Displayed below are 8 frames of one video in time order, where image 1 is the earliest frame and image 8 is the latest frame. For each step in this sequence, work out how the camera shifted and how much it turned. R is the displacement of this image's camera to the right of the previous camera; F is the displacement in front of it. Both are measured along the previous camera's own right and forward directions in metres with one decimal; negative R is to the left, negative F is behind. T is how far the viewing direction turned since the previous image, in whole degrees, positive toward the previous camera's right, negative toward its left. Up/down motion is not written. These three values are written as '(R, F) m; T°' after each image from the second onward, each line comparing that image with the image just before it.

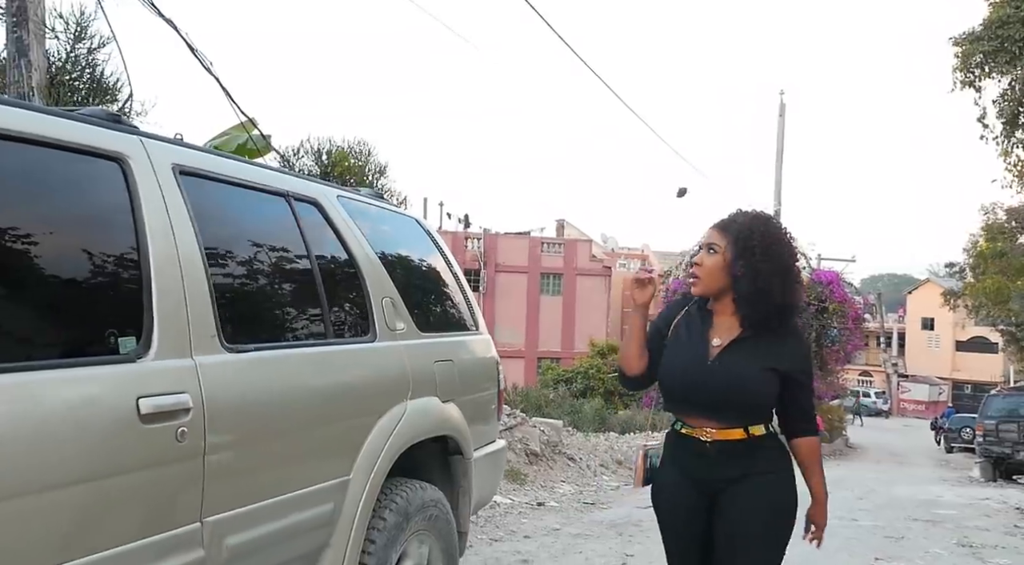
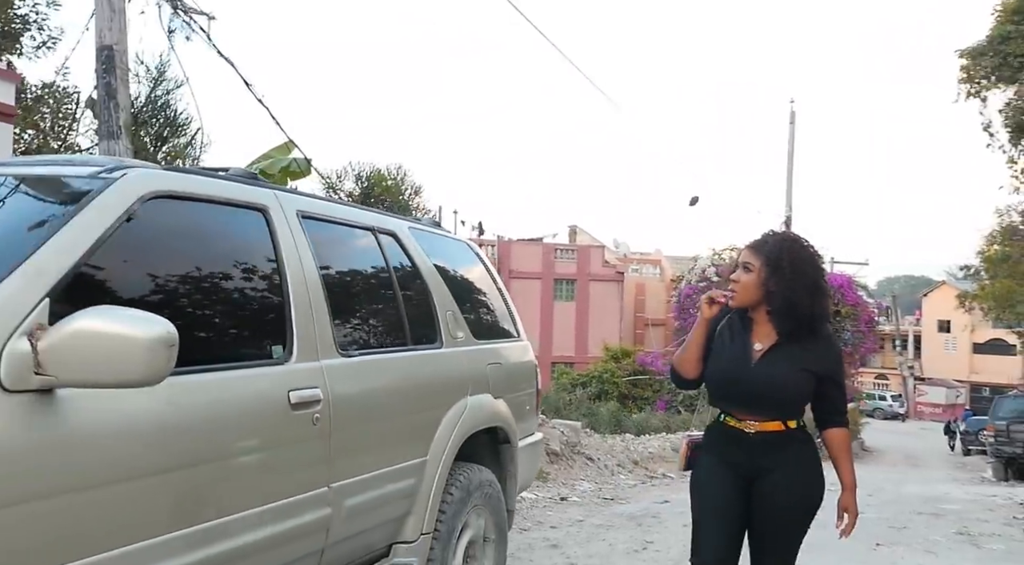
(-0.1, -0.7) m; -1°
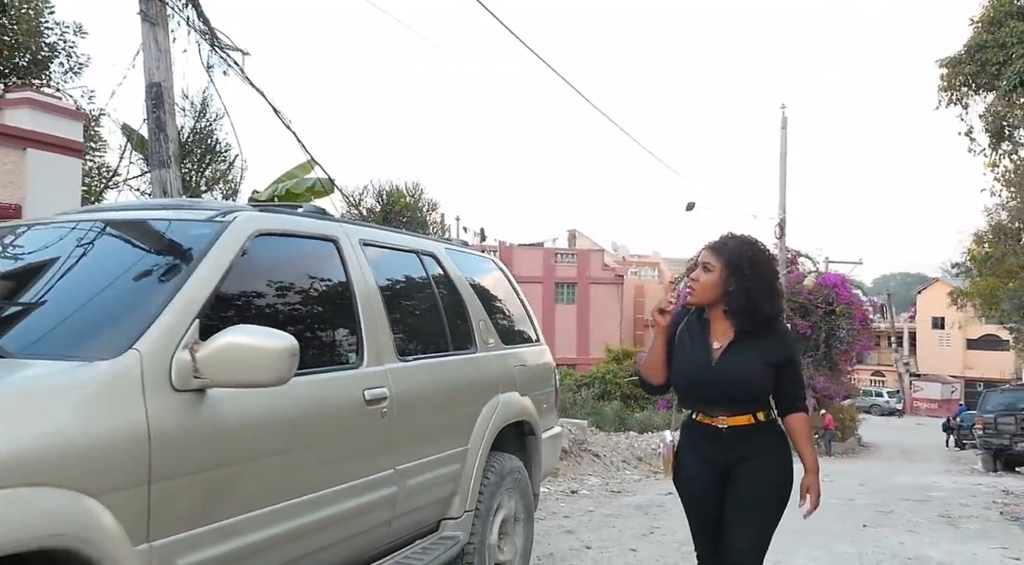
(-0.1, -0.6) m; 0°
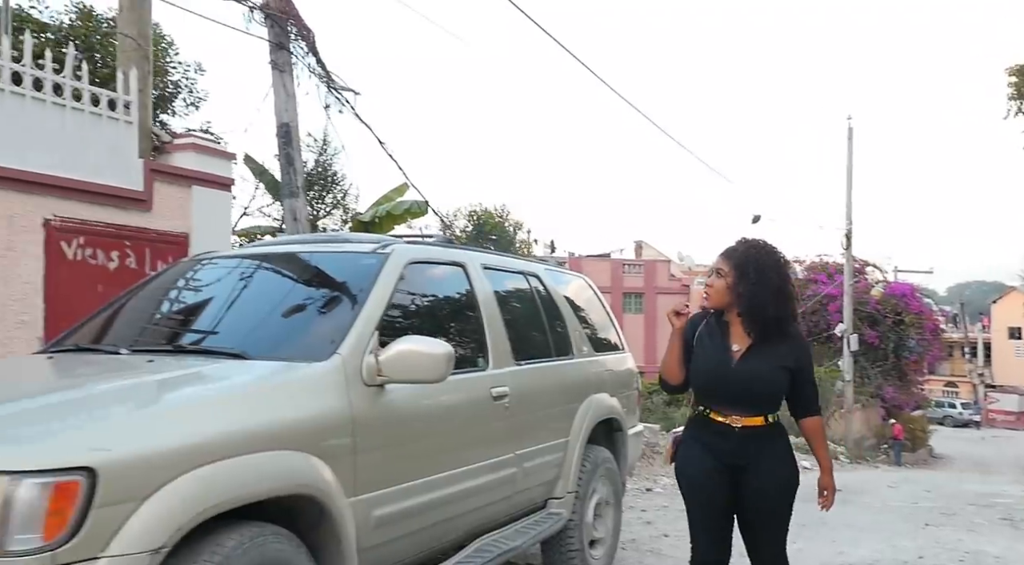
(-0.2, -0.7) m; -4°
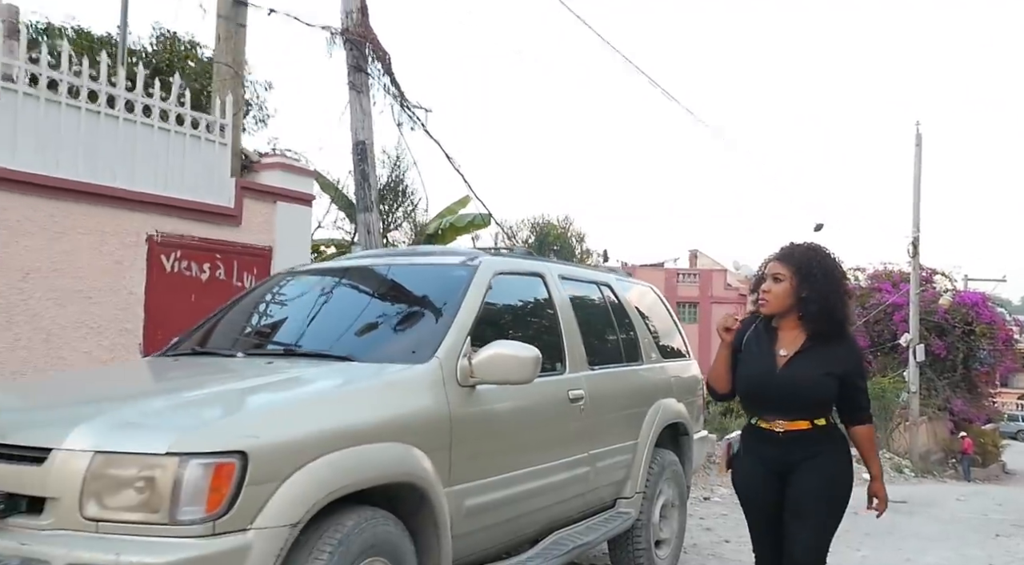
(-0.1, -0.3) m; -4°
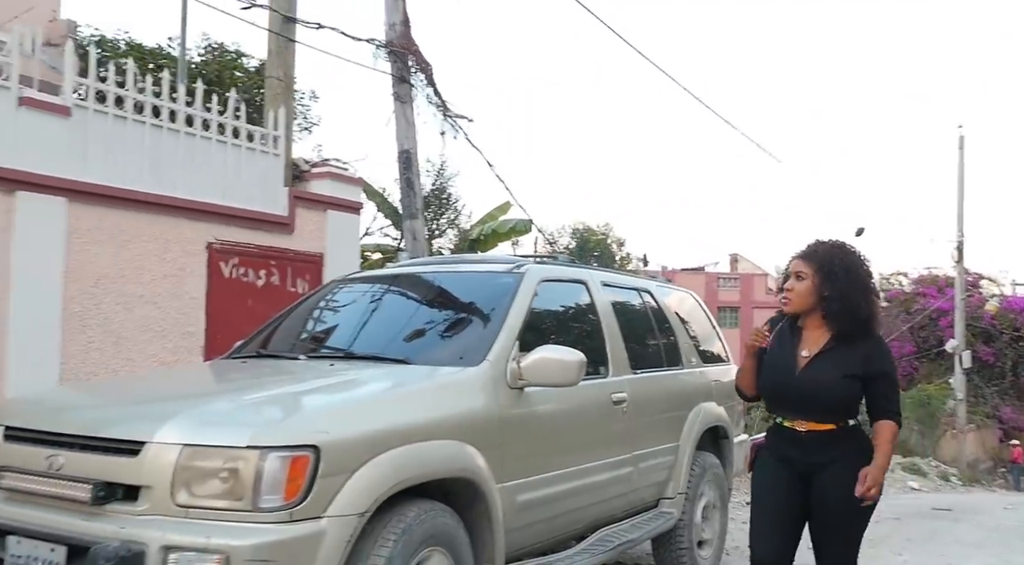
(0.0, -0.2) m; -2°
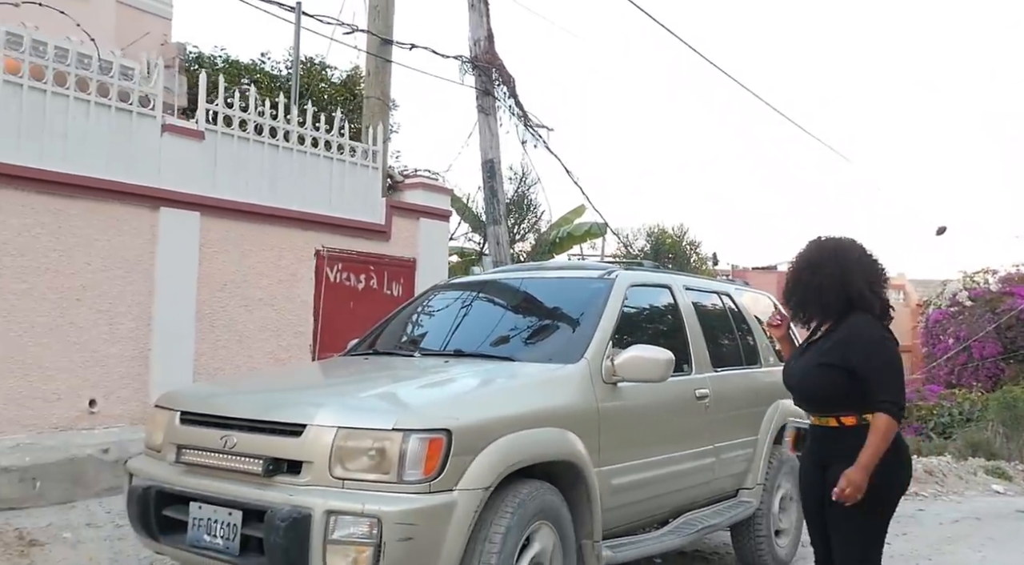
(-0.1, -0.4) m; -4°
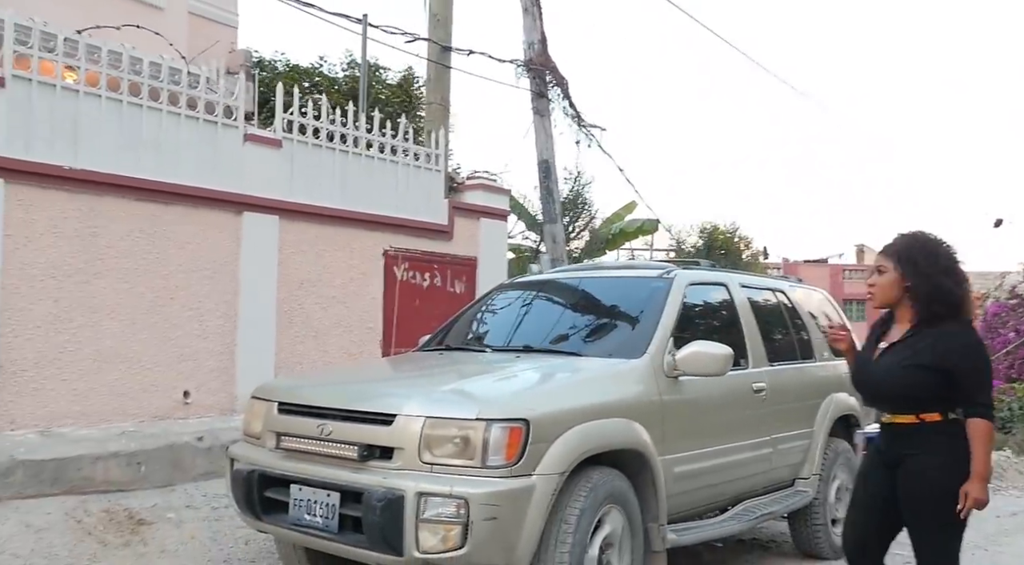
(-0.1, -0.2) m; -3°
